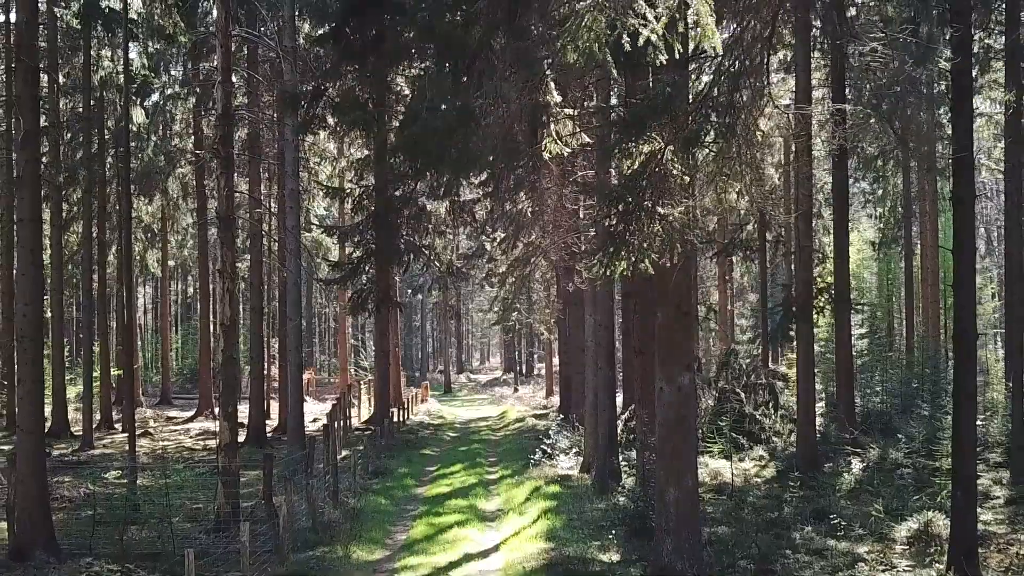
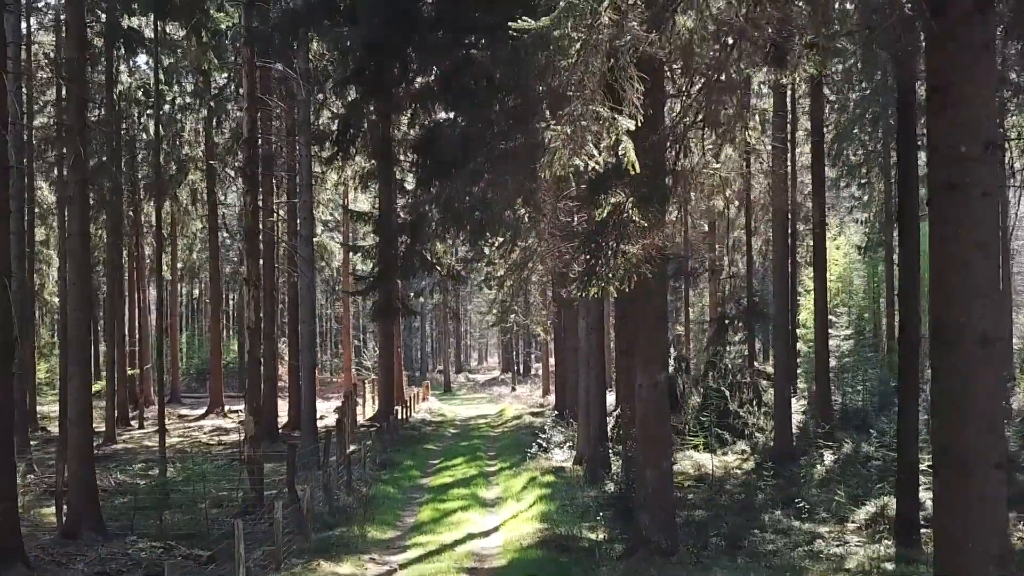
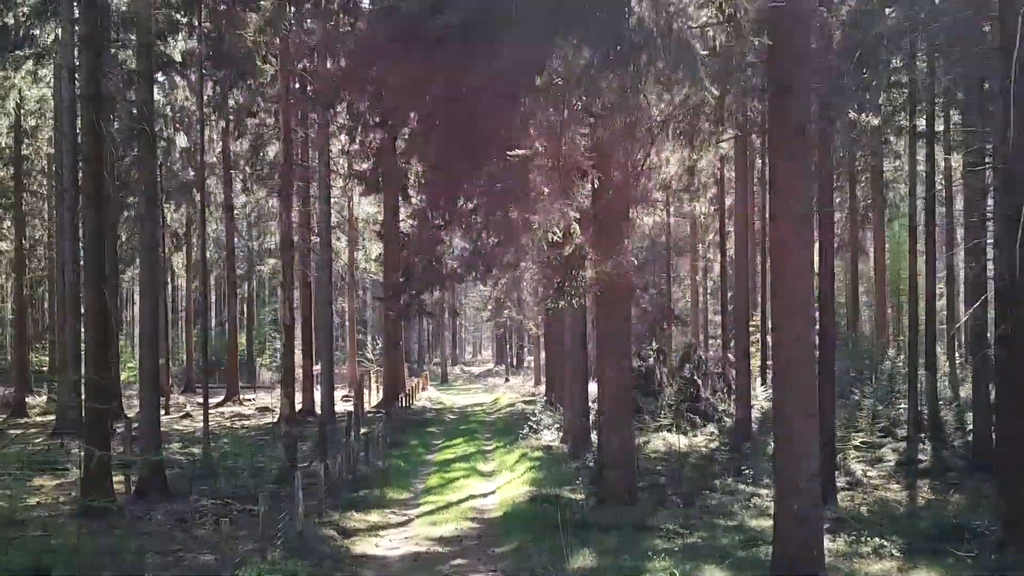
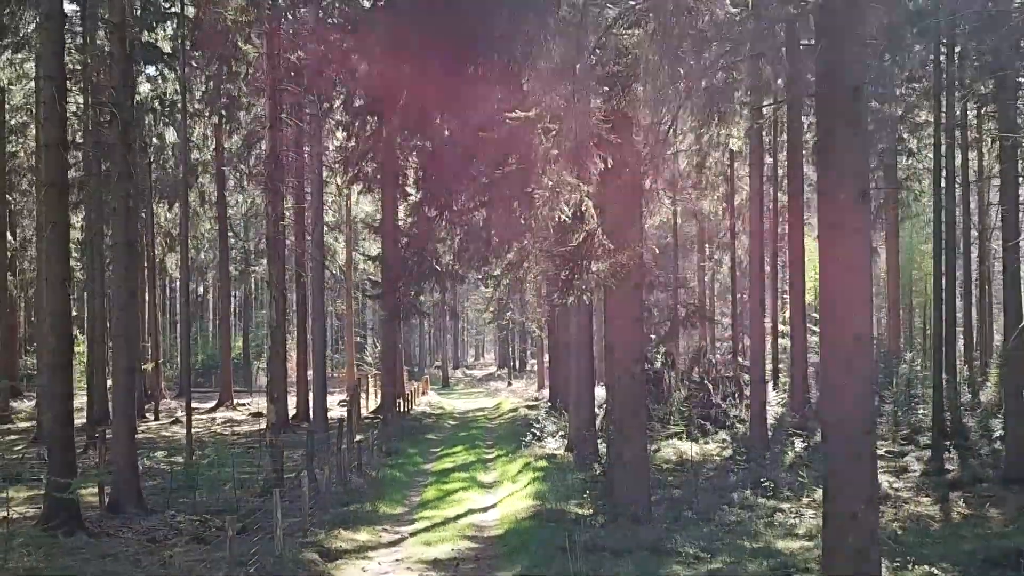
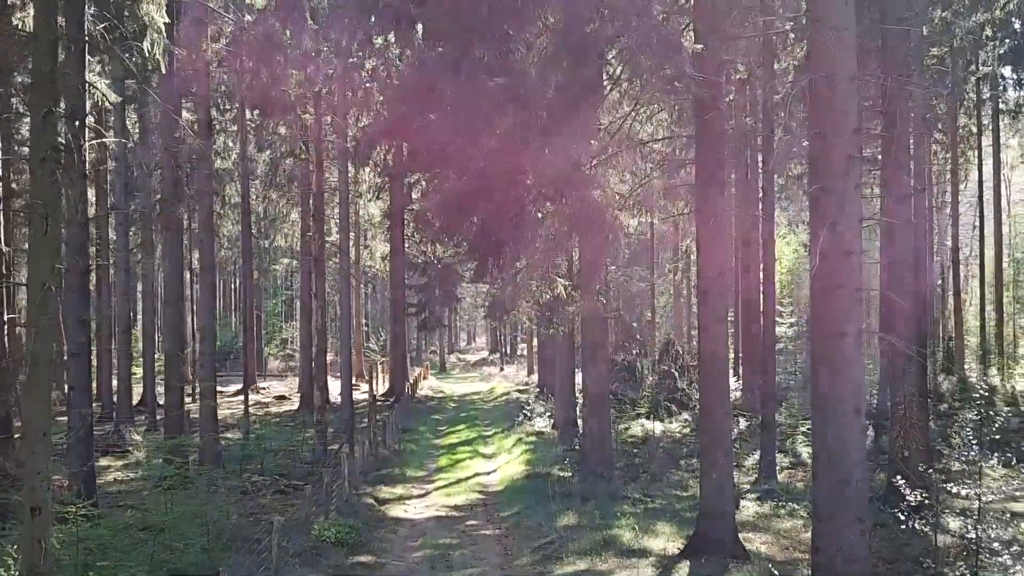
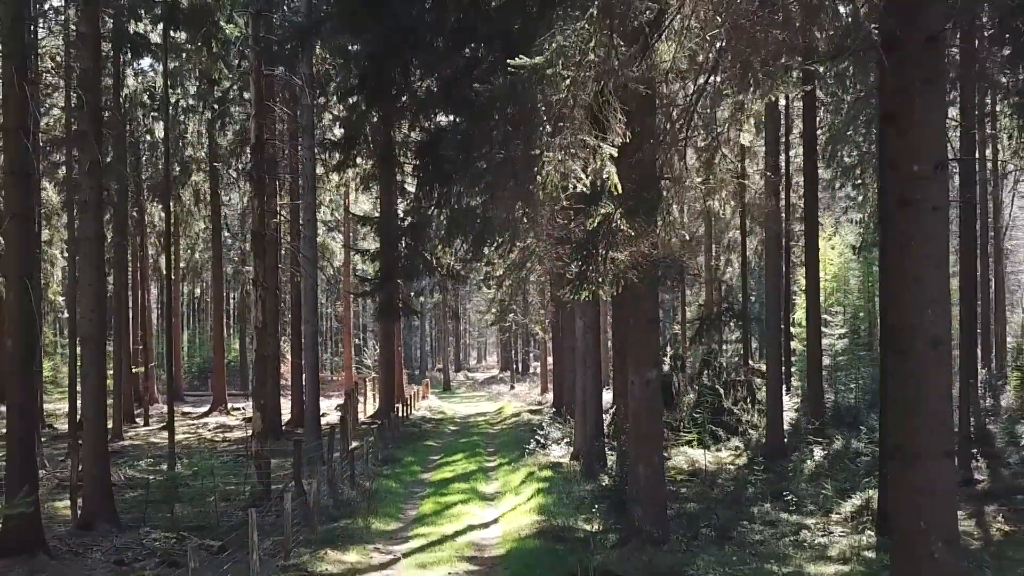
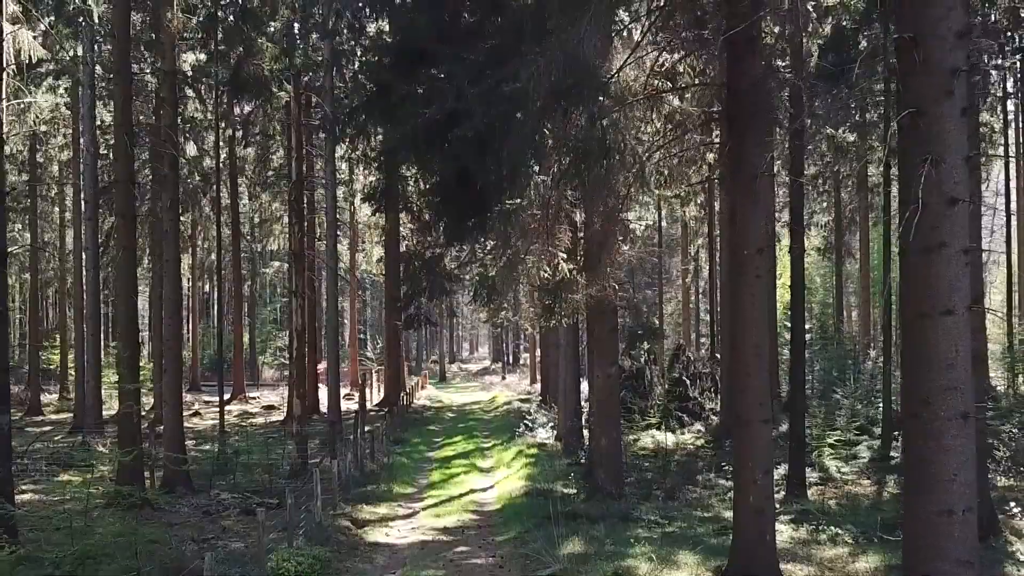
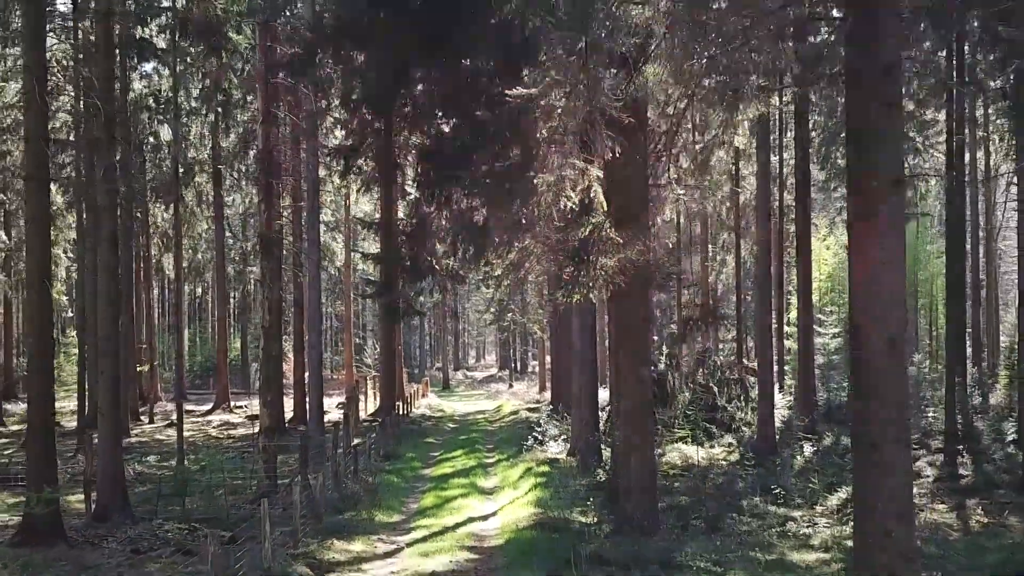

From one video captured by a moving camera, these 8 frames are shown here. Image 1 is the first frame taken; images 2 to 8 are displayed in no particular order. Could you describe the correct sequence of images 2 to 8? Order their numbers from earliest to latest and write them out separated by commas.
2, 6, 8, 4, 3, 7, 5
